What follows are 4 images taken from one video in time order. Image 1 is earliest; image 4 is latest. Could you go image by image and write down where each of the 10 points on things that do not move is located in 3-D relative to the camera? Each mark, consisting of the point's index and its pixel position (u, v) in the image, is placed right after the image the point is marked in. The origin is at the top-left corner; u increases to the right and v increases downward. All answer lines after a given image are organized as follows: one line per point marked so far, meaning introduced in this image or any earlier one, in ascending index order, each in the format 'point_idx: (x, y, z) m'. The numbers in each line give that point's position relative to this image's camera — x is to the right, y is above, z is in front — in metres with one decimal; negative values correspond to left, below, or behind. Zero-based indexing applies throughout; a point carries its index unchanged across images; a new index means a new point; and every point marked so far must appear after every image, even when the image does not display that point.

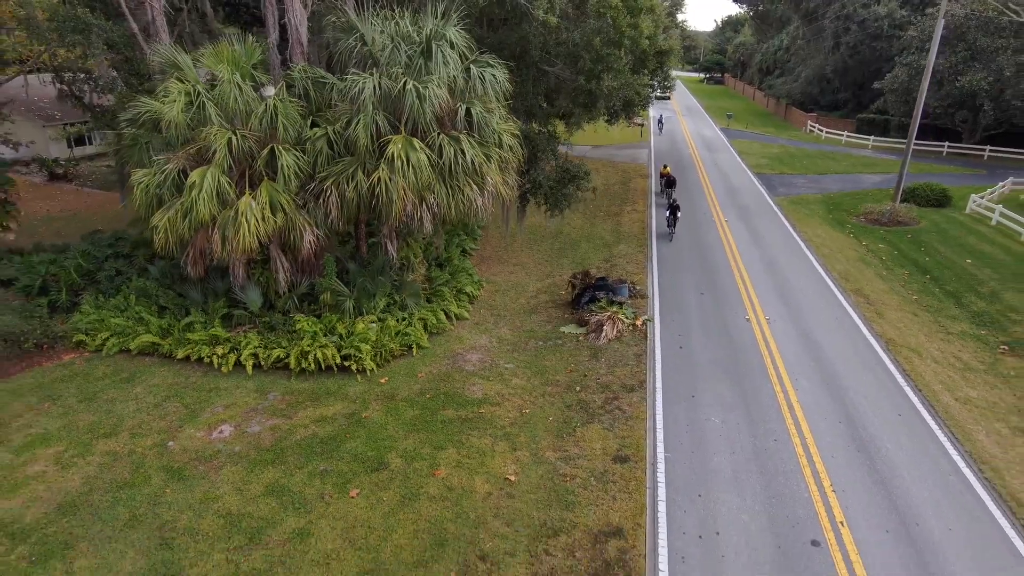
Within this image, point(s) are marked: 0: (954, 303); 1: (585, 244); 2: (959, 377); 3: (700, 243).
0: (+9.9, -0.3, +15.2) m
1: (+2.0, +1.3, +18.7) m
2: (+7.6, -1.5, +11.6) m
3: (+5.2, +1.3, +19.0) m
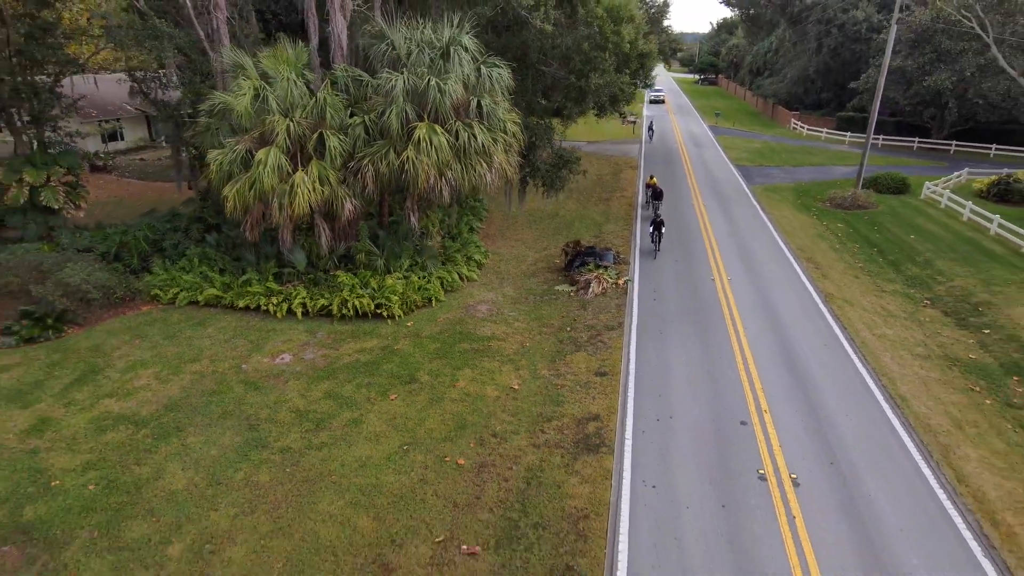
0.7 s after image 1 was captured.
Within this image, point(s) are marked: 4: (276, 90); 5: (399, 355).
0: (+9.9, +0.5, +17.7) m
1: (+2.0, +2.1, +21.3) m
2: (+7.6, -0.7, +14.1) m
3: (+5.3, +2.1, +21.6) m
4: (-4.6, +3.9, +13.3) m
5: (-2.1, -1.3, +12.7) m
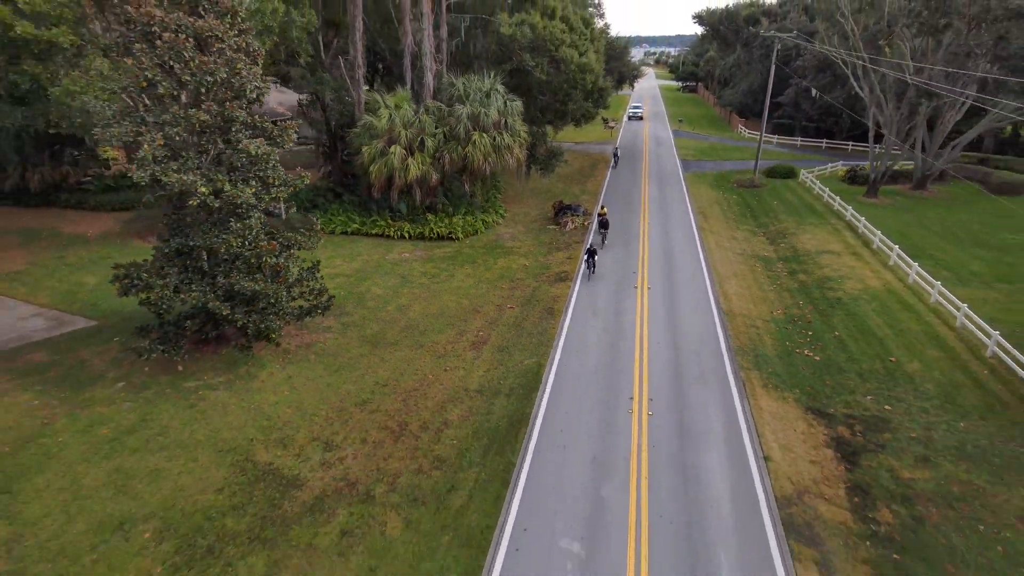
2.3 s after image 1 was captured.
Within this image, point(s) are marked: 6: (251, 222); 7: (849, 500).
0: (+10.3, +3.0, +29.3) m
1: (+2.5, +4.5, +32.9) m
2: (+8.1, +1.8, +25.7) m
3: (+5.7, +4.5, +33.2) m
4: (-4.2, +6.3, +24.9) m
5: (-1.7, +1.2, +24.3) m
6: (-5.8, +1.5, +15.1) m
7: (+5.7, -3.6, +11.4) m
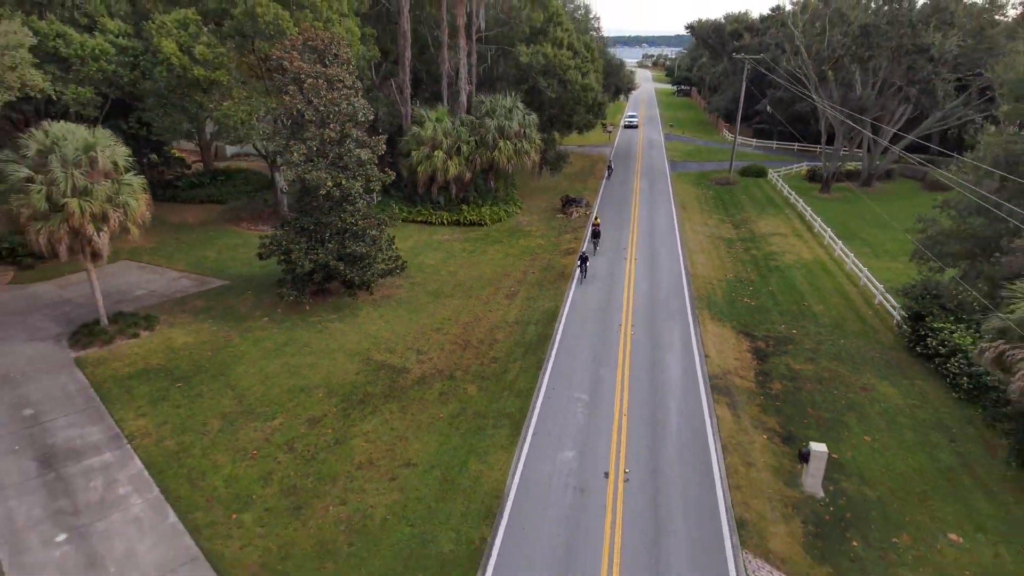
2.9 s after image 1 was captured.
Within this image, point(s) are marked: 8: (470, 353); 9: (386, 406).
0: (+11.1, +4.1, +36.0) m
1: (+3.3, +5.7, +39.6) m
2: (+8.9, +3.0, +32.4) m
3: (+6.5, +5.7, +39.9) m
4: (-3.4, +7.5, +31.6) m
5: (-0.8, +2.4, +31.0) m
6: (-5.0, +2.6, +21.8) m
7: (+6.5, -2.4, +18.1) m
8: (-1.2, -1.9, +19.6) m
9: (-3.1, -2.9, +16.9) m
